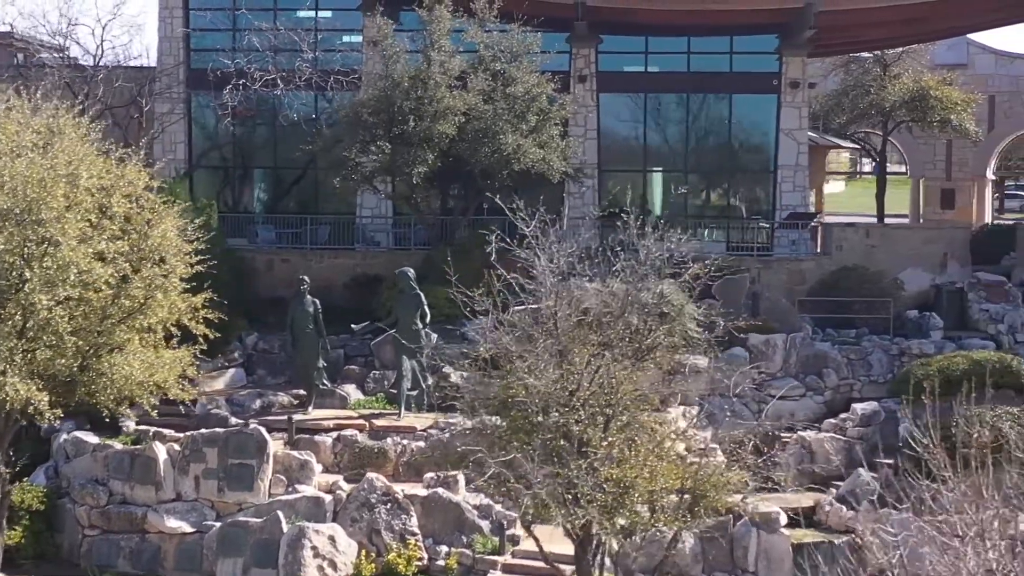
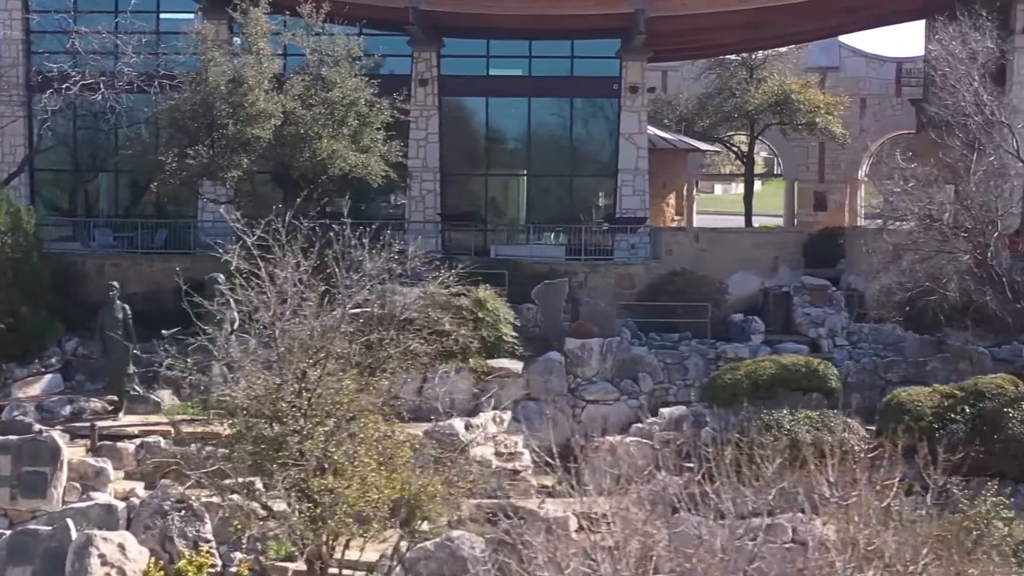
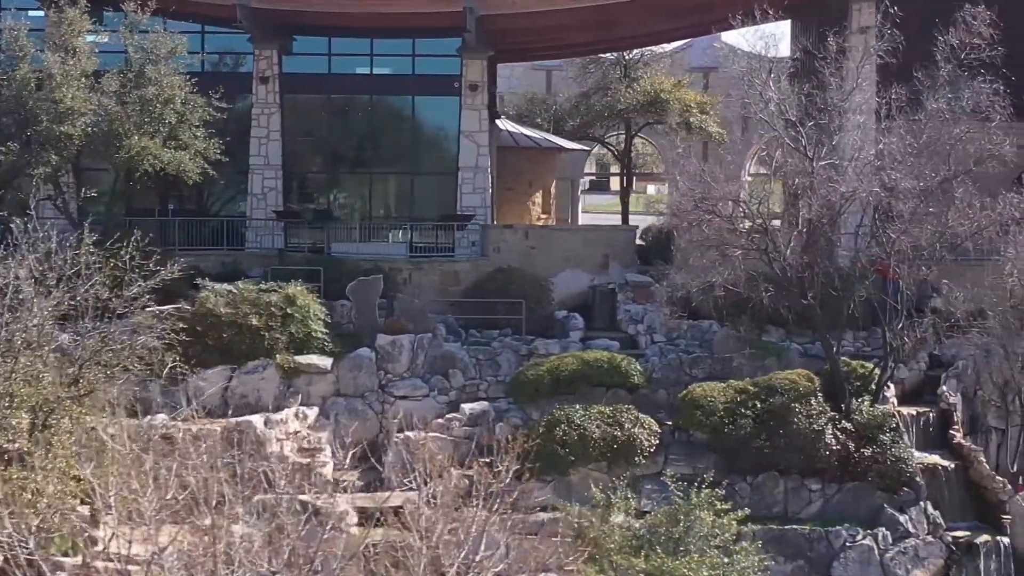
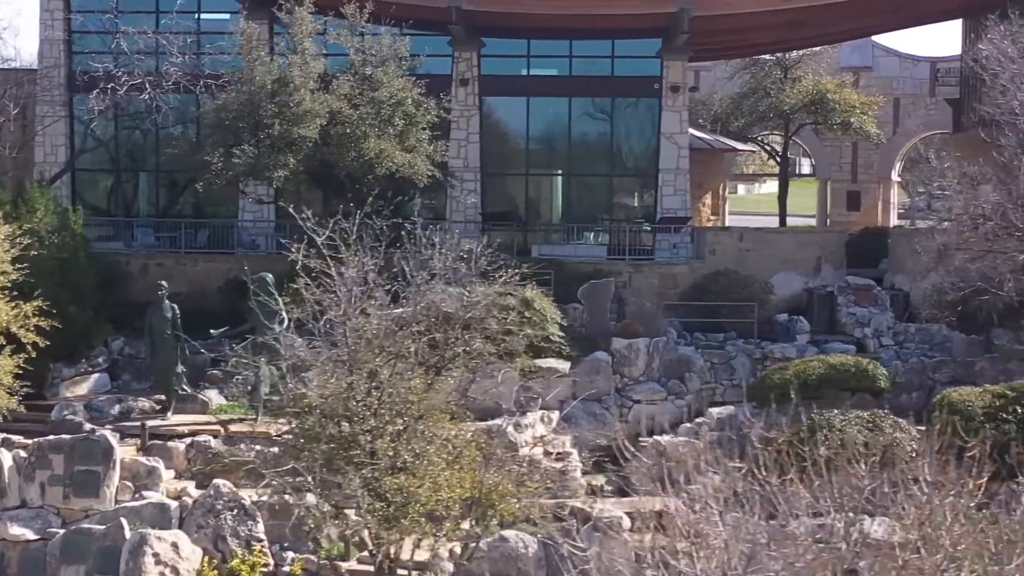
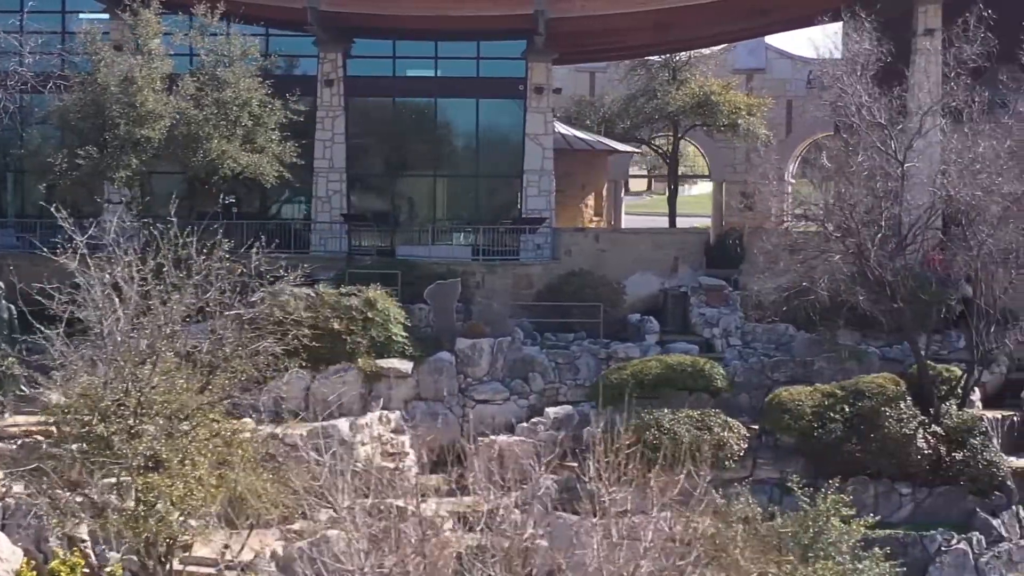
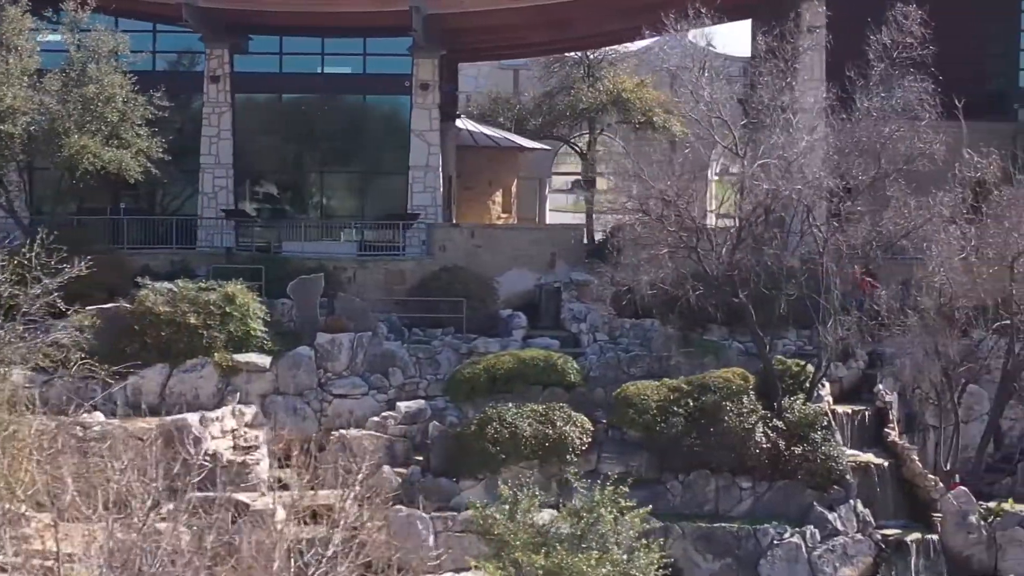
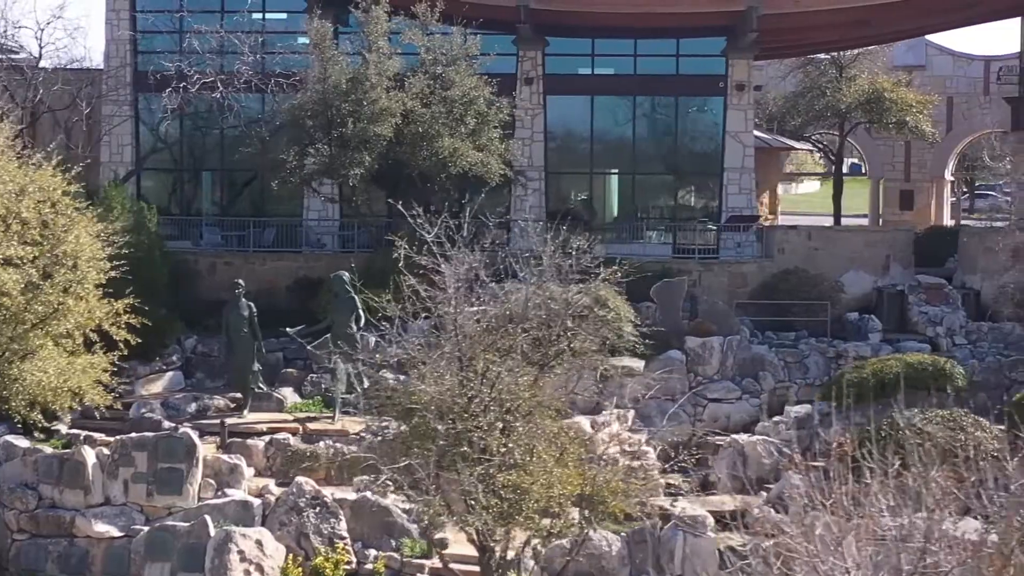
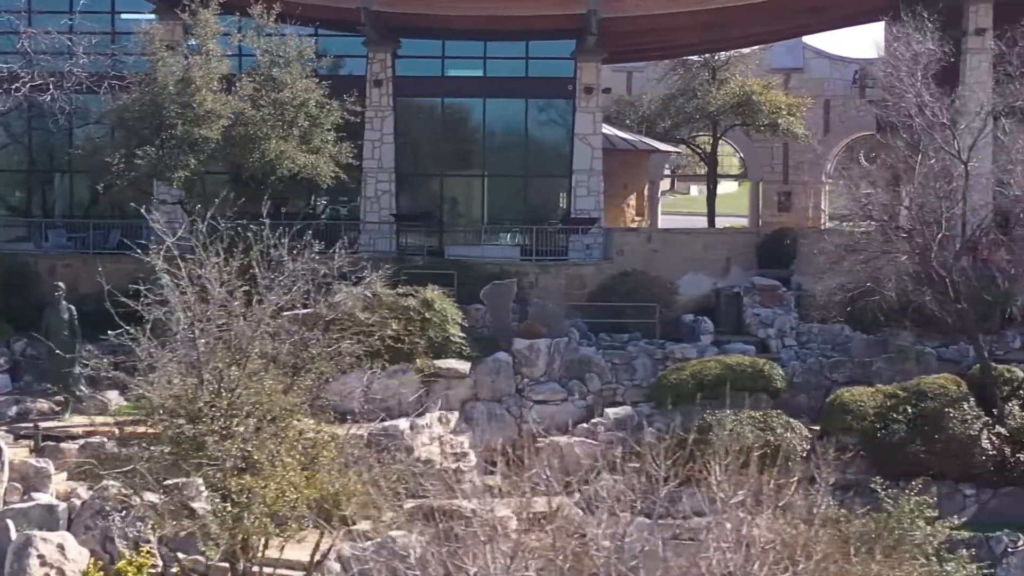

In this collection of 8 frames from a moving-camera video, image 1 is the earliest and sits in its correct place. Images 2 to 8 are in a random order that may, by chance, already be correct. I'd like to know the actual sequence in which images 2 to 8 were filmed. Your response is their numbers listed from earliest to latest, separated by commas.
7, 4, 2, 8, 5, 3, 6
